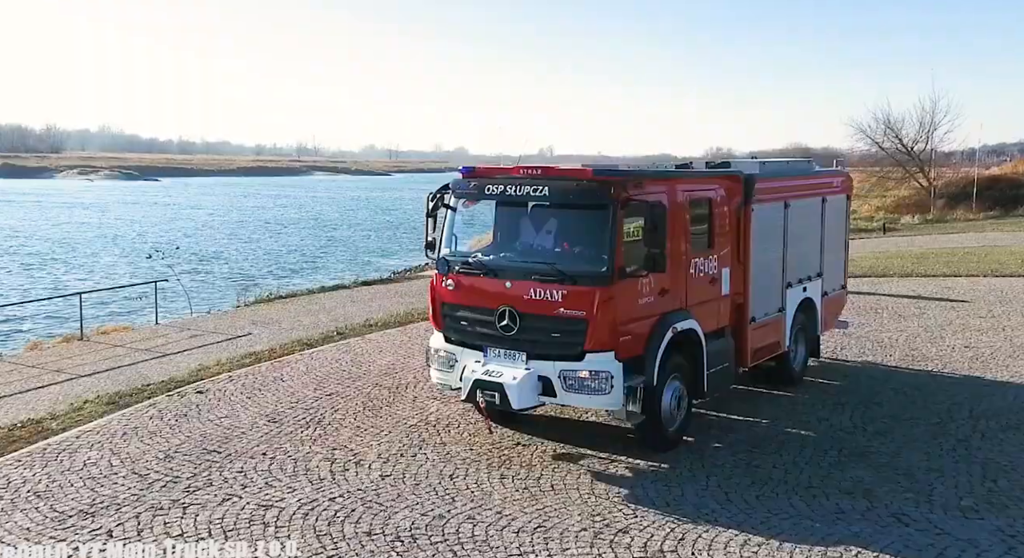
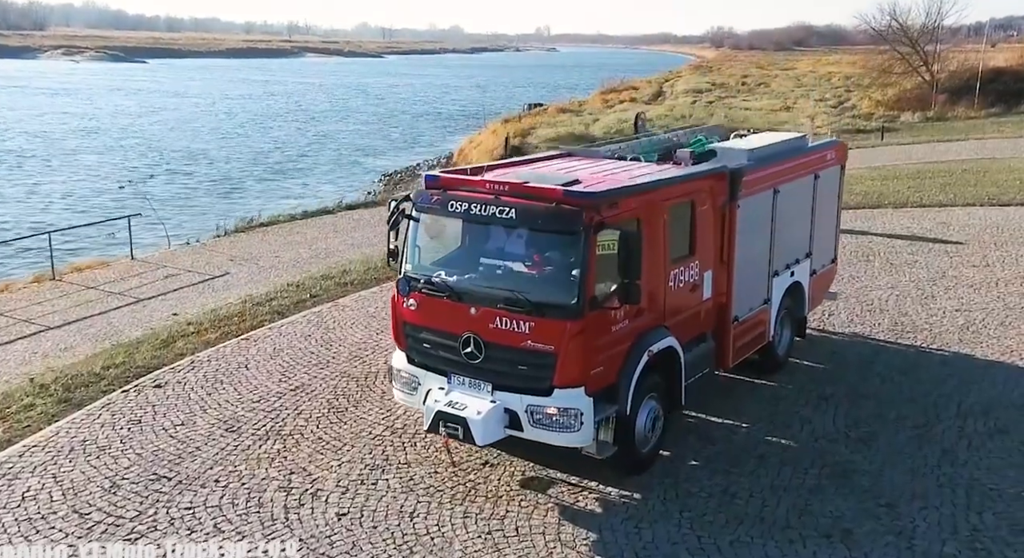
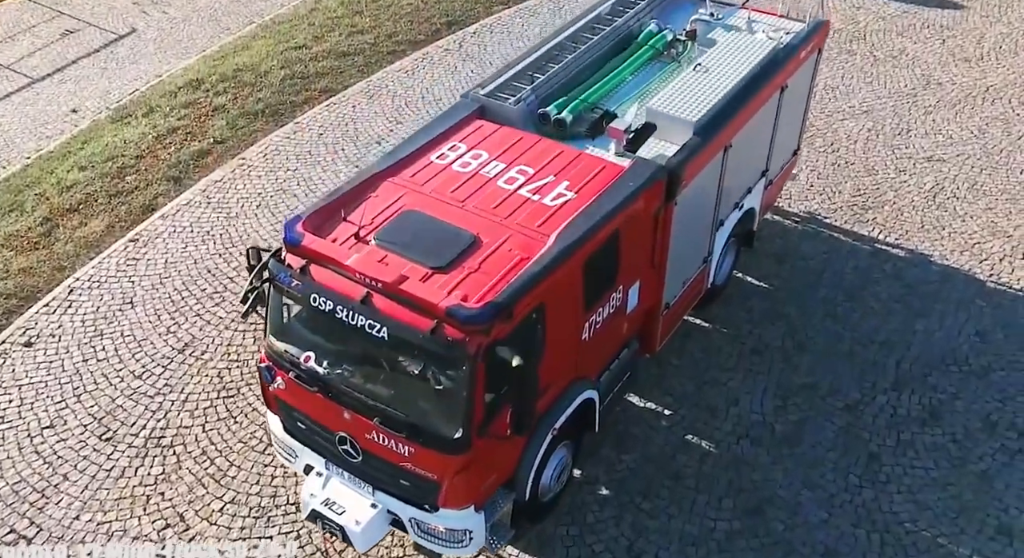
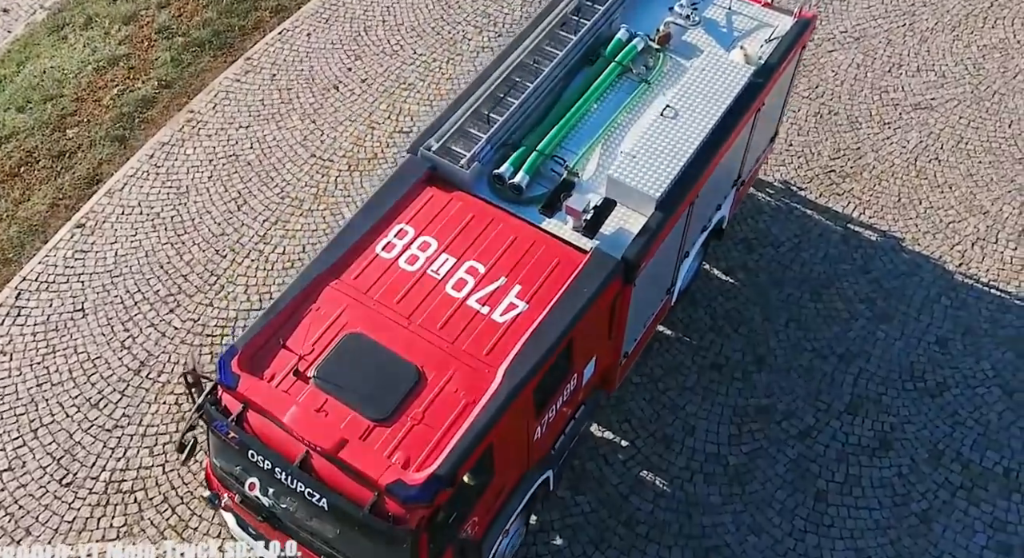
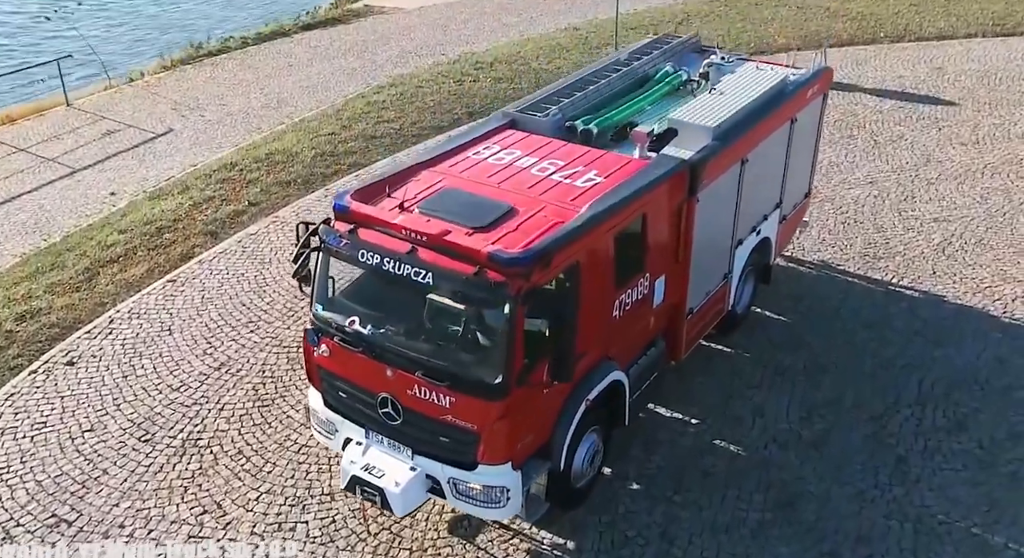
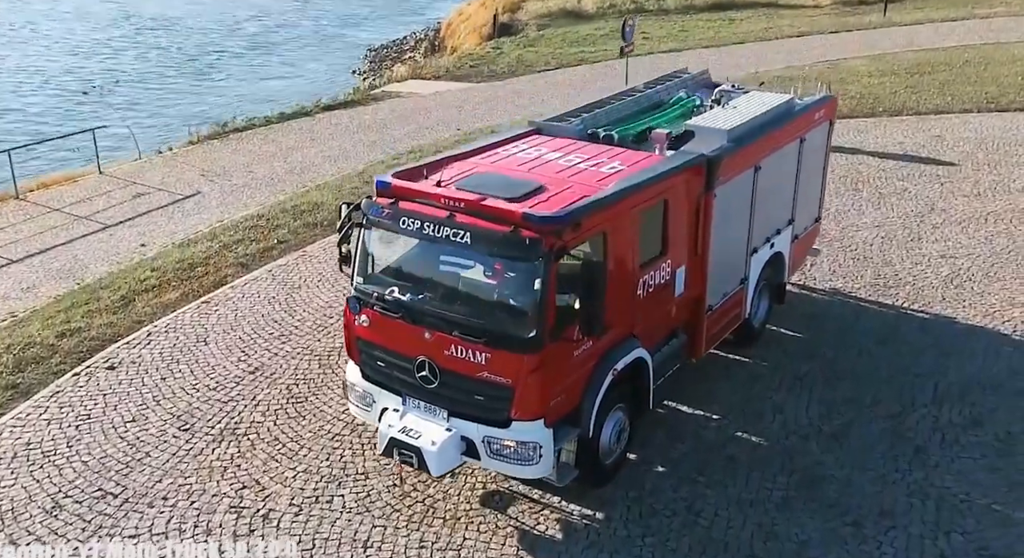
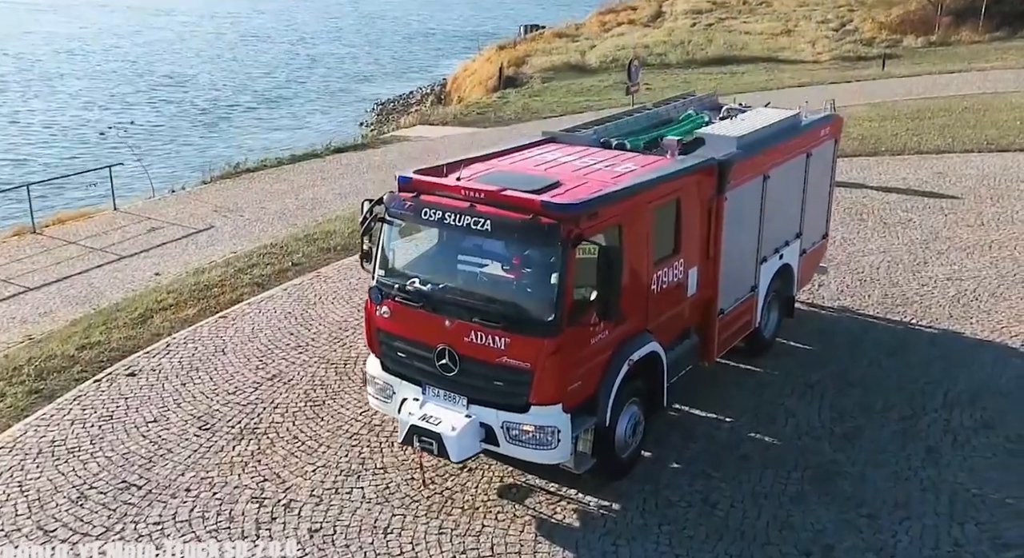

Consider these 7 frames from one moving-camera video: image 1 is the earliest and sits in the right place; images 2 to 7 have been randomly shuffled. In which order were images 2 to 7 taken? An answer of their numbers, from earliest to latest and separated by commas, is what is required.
2, 7, 6, 5, 3, 4
